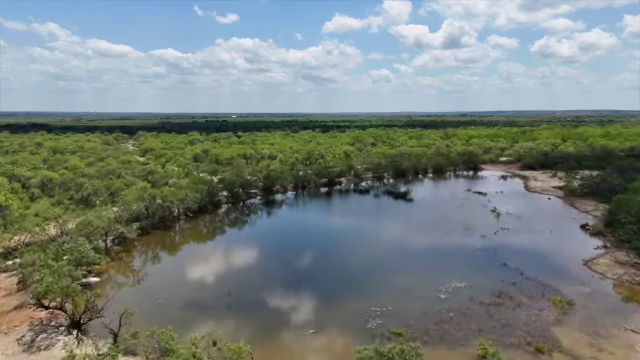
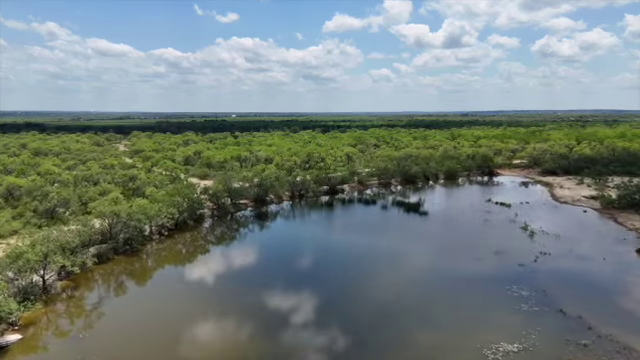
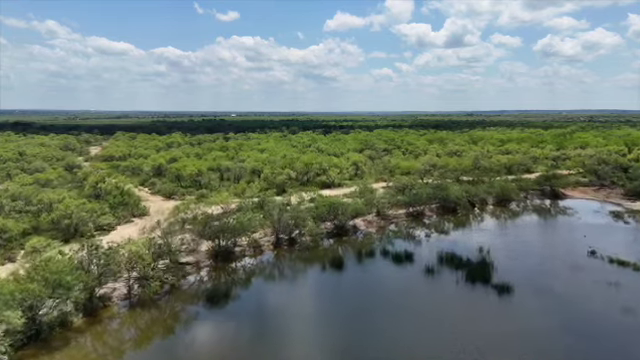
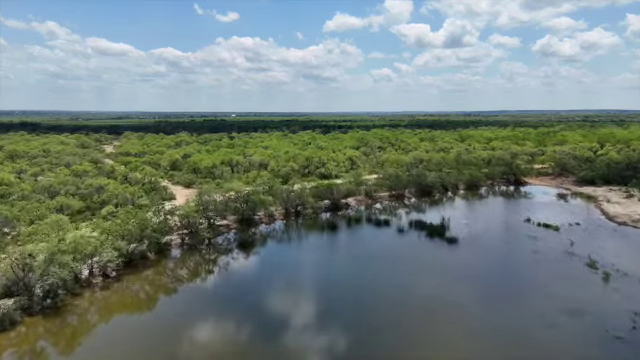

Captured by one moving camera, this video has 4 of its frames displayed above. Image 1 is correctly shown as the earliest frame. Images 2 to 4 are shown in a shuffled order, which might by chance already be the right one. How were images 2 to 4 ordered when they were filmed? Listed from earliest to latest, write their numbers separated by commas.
2, 4, 3
